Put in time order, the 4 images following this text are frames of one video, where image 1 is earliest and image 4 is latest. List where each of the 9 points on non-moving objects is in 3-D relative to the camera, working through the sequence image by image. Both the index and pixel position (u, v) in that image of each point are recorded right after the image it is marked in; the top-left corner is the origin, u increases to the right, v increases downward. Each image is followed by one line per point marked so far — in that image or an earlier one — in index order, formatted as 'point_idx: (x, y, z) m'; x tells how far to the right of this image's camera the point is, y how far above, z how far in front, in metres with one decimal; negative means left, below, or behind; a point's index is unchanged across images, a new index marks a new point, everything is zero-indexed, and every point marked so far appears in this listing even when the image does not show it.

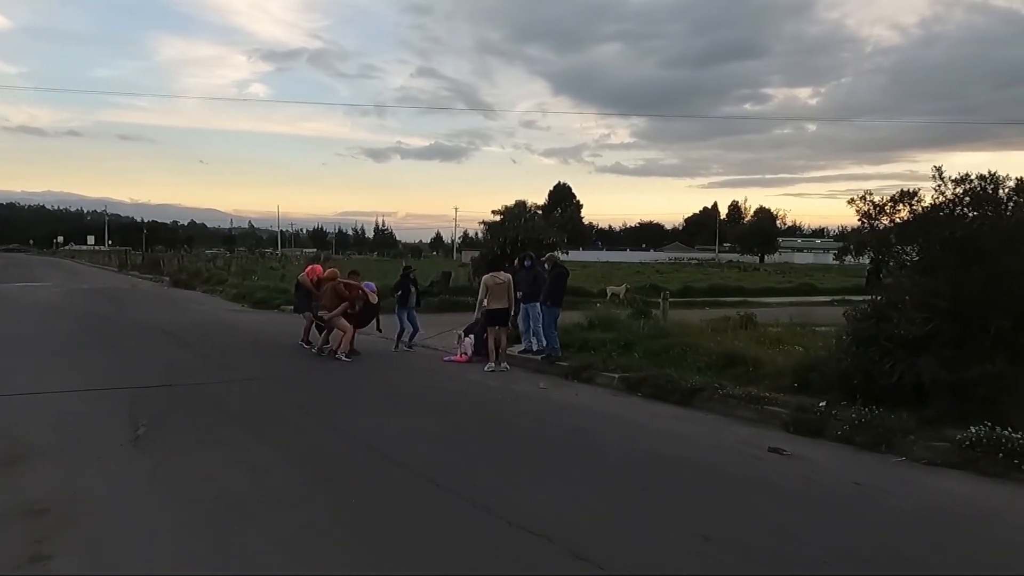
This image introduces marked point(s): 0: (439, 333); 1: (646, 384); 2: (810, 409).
0: (-1.7, -1.1, +18.3) m
1: (+1.8, -1.3, +10.6) m
2: (+3.4, -1.4, +8.7) m
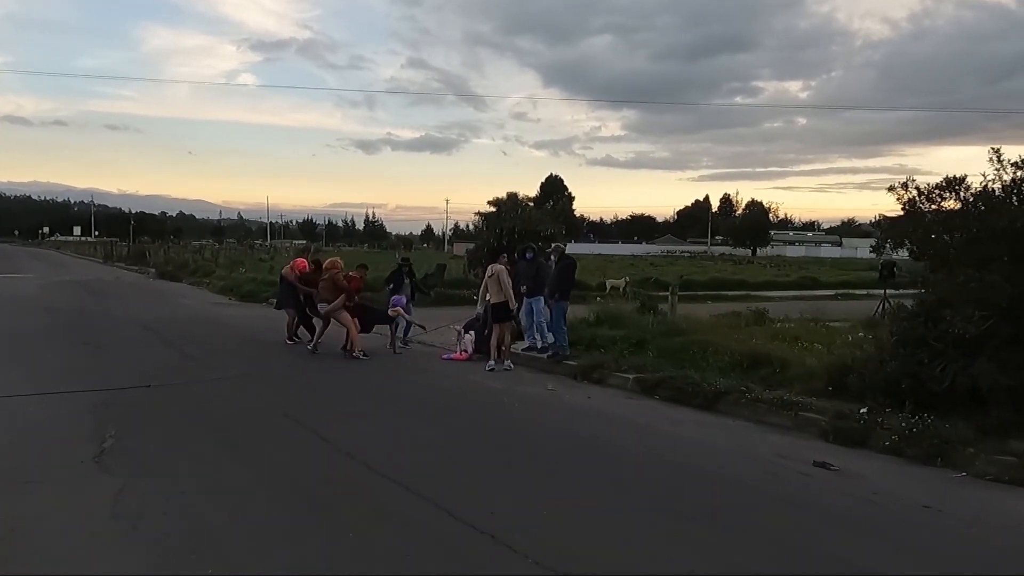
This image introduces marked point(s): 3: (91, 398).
0: (-1.7, -0.9, +17.4) m
1: (+1.9, -1.3, +9.8) m
2: (+3.5, -1.3, +8.0) m
3: (-5.5, -1.4, +10.1) m
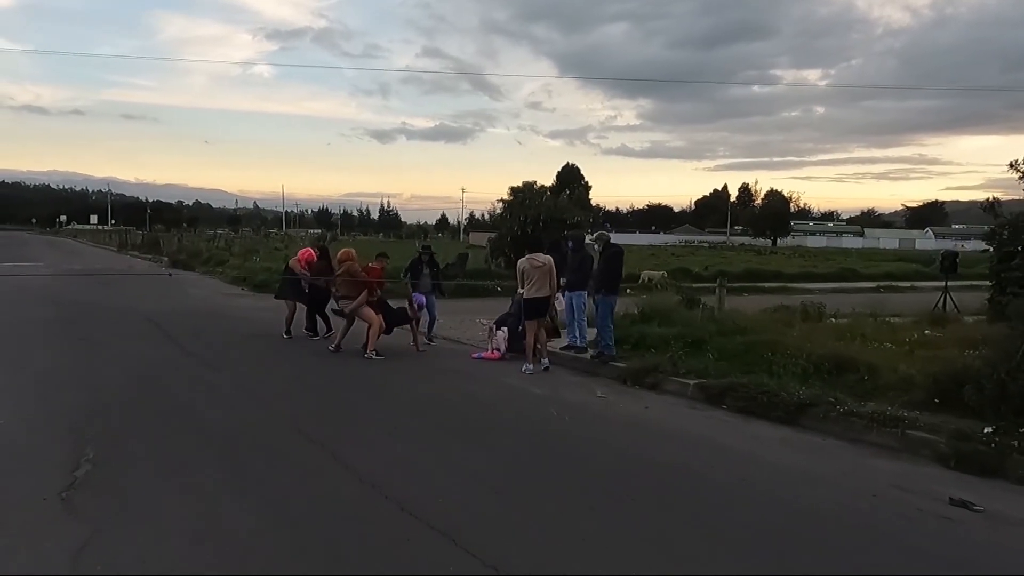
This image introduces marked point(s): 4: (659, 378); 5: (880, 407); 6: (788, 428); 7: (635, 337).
0: (-1.1, -0.7, +16.2) m
1: (+2.4, -1.2, +8.5) m
2: (+4.0, -1.3, +6.6) m
3: (-5.0, -1.3, +9.0) m
4: (+1.8, -1.1, +9.5) m
5: (+3.6, -1.2, +7.5) m
6: (+2.8, -1.4, +7.7) m
7: (+1.8, -0.7, +11.2) m
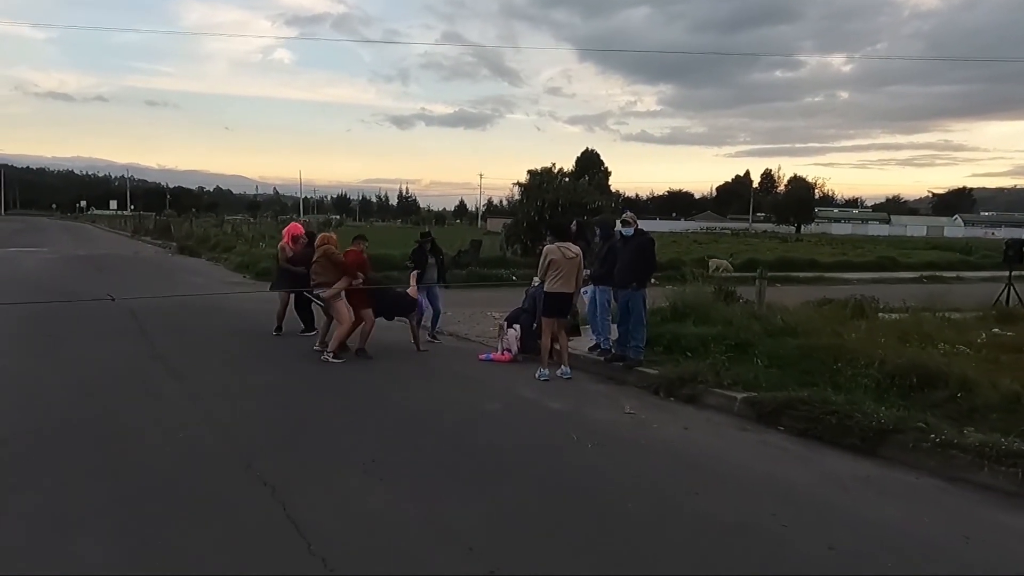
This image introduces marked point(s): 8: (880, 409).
0: (-0.8, -0.5, +14.7) m
1: (+2.5, -1.1, +7.0) m
2: (+4.0, -1.3, +5.1) m
3: (-4.9, -1.2, +7.6) m
4: (+1.9, -1.0, +8.0) m
5: (+3.6, -1.1, +5.9) m
6: (+2.8, -1.4, +6.2) m
7: (+2.0, -0.6, +9.7) m
8: (+3.2, -1.0, +6.7) m
